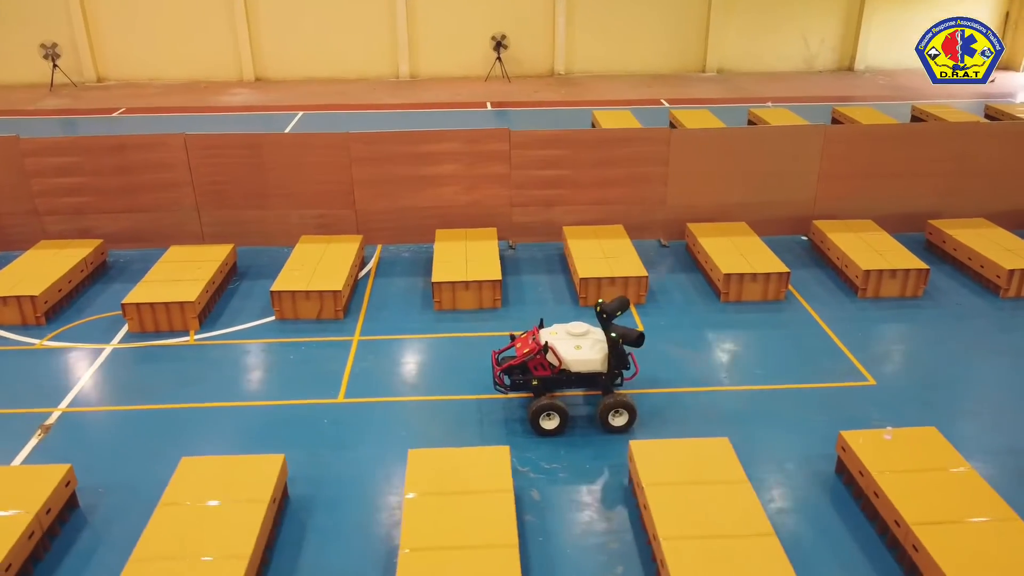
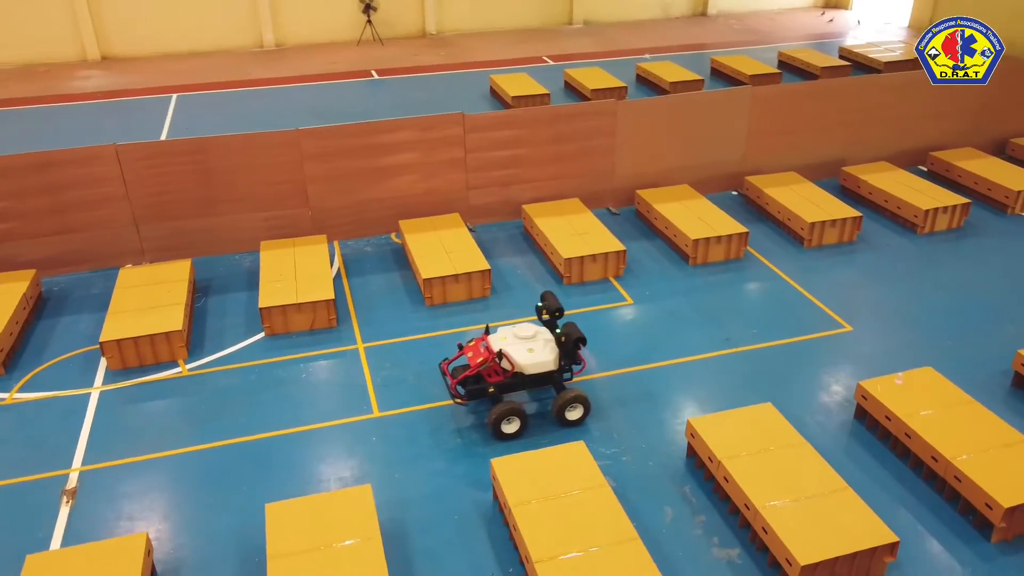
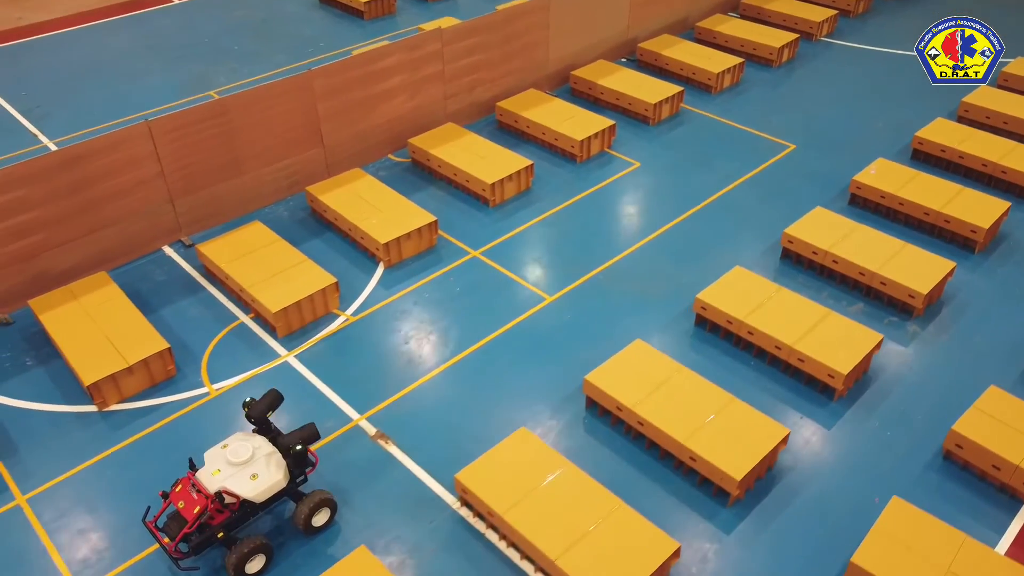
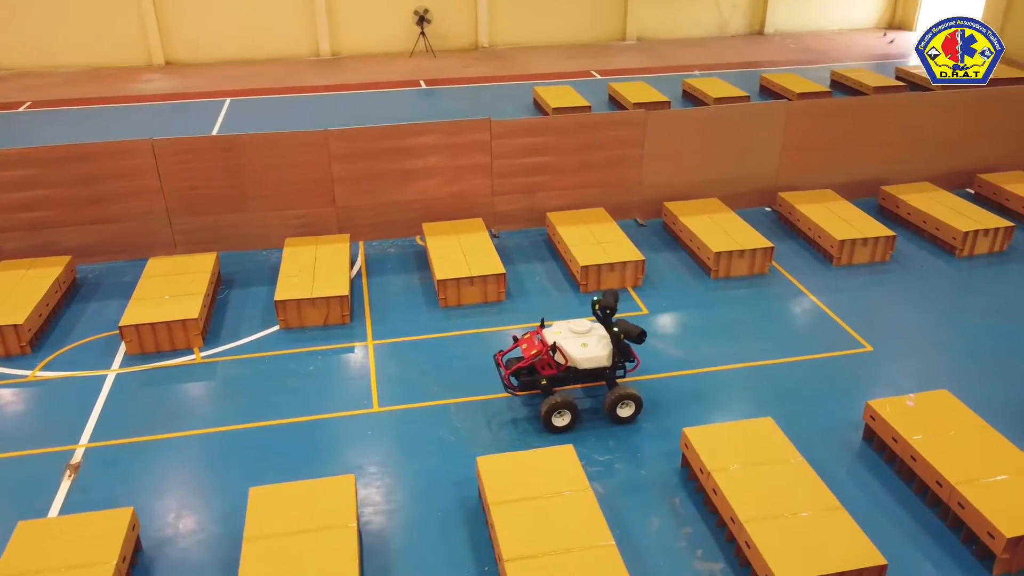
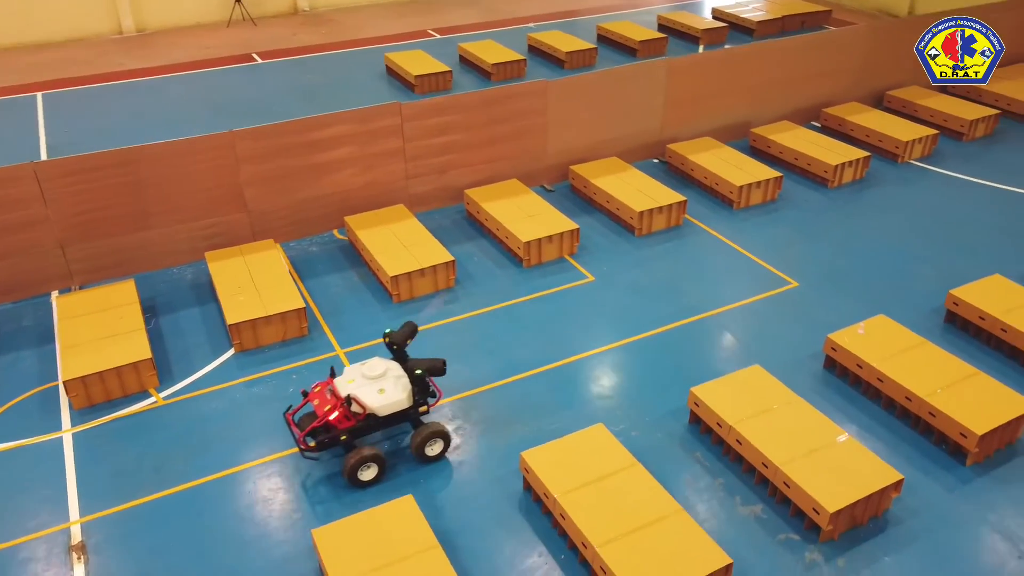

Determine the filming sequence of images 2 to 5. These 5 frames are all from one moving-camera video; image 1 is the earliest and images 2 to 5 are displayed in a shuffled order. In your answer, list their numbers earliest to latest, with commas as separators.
4, 2, 5, 3
